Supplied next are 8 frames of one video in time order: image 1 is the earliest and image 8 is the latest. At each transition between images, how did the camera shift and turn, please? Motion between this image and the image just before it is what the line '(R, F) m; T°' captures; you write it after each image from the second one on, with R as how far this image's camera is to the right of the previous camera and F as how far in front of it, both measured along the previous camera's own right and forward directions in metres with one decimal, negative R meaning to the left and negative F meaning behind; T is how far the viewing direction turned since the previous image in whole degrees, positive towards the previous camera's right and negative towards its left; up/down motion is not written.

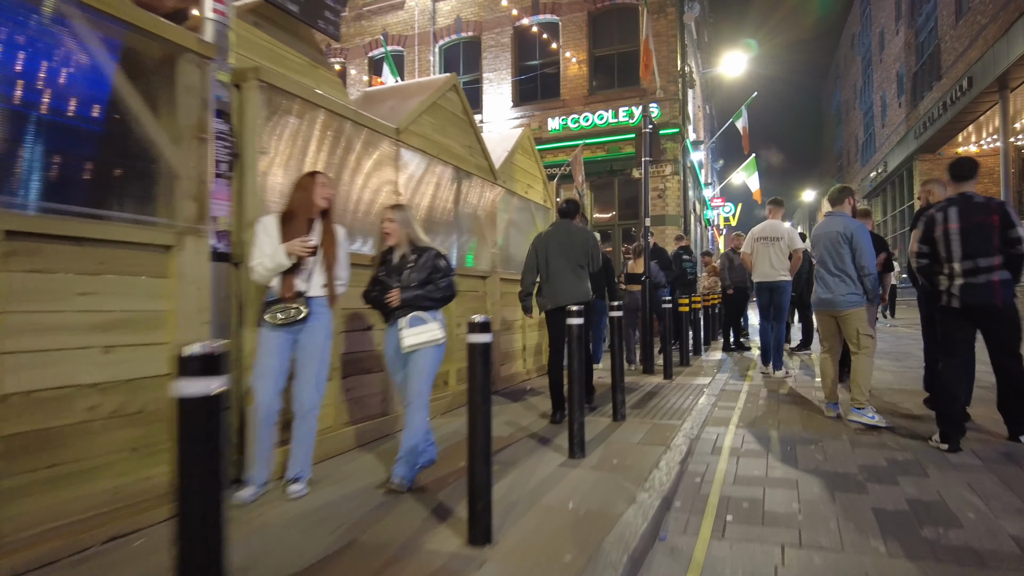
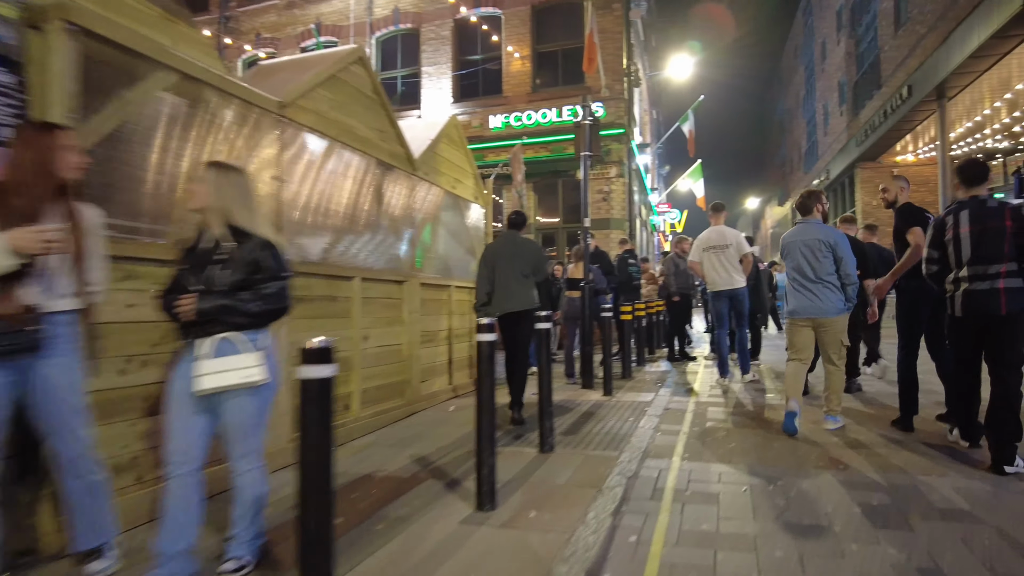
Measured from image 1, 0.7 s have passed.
(+0.3, +0.8) m; +4°
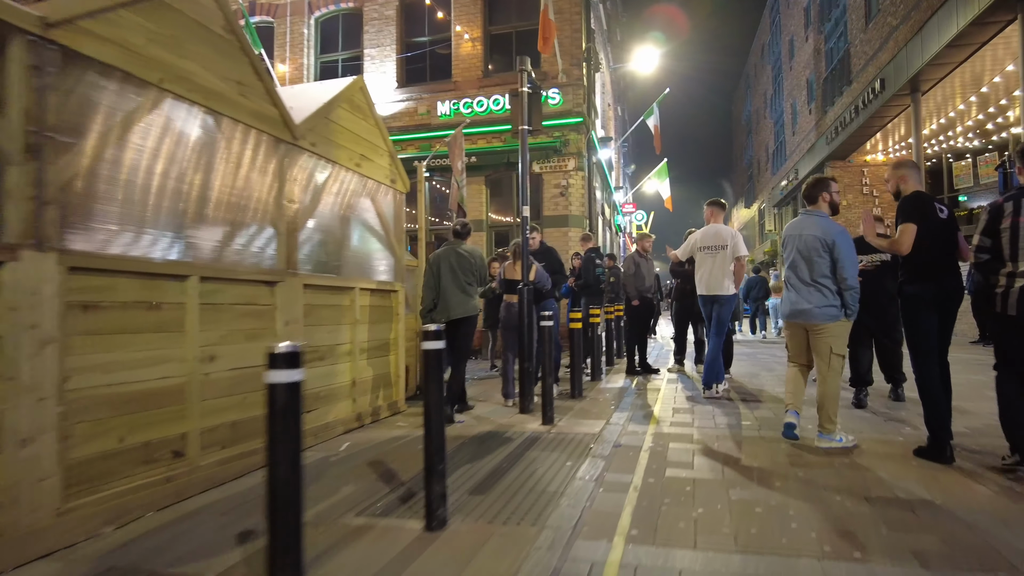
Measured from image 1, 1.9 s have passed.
(+0.4, +1.3) m; +3°
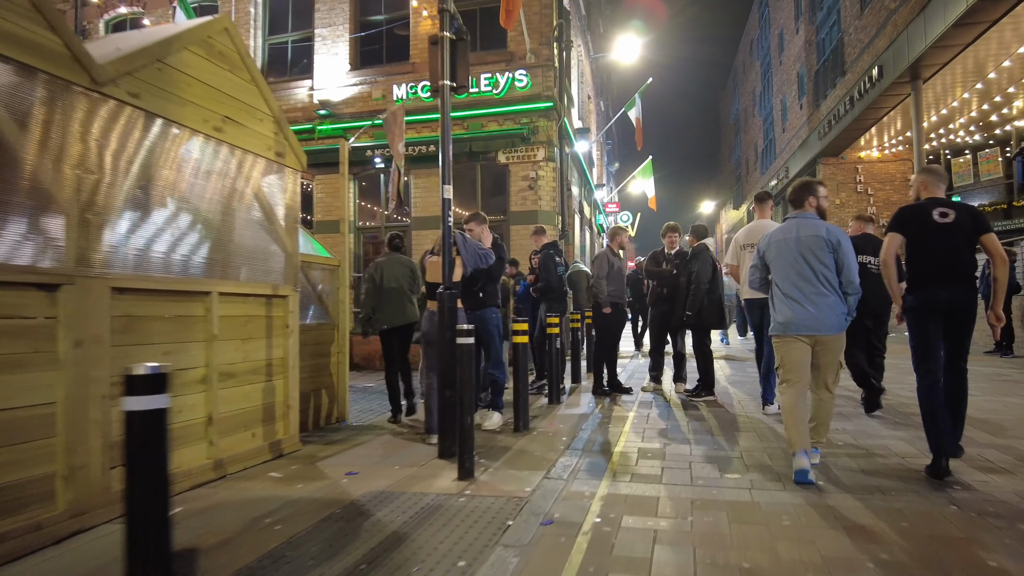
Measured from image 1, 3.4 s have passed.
(+0.5, +1.4) m; +1°
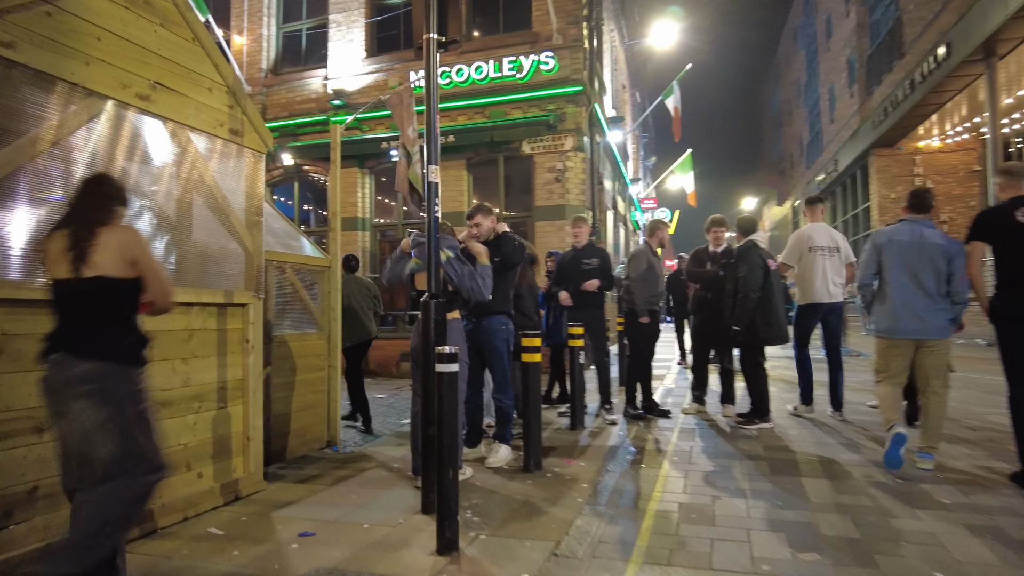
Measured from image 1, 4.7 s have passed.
(+0.2, +1.0) m; -3°
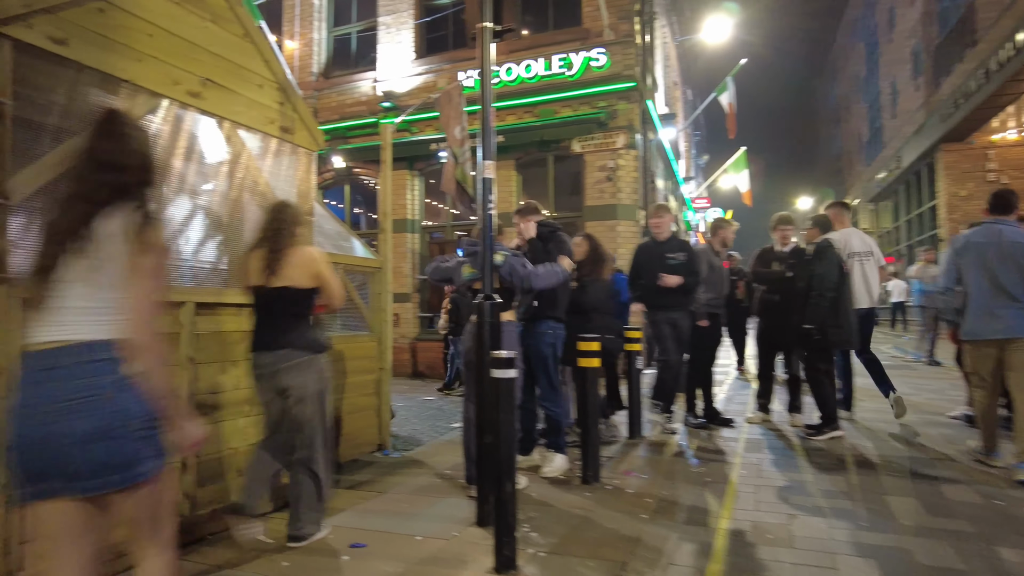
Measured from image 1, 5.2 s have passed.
(-0.1, +0.2) m; -4°
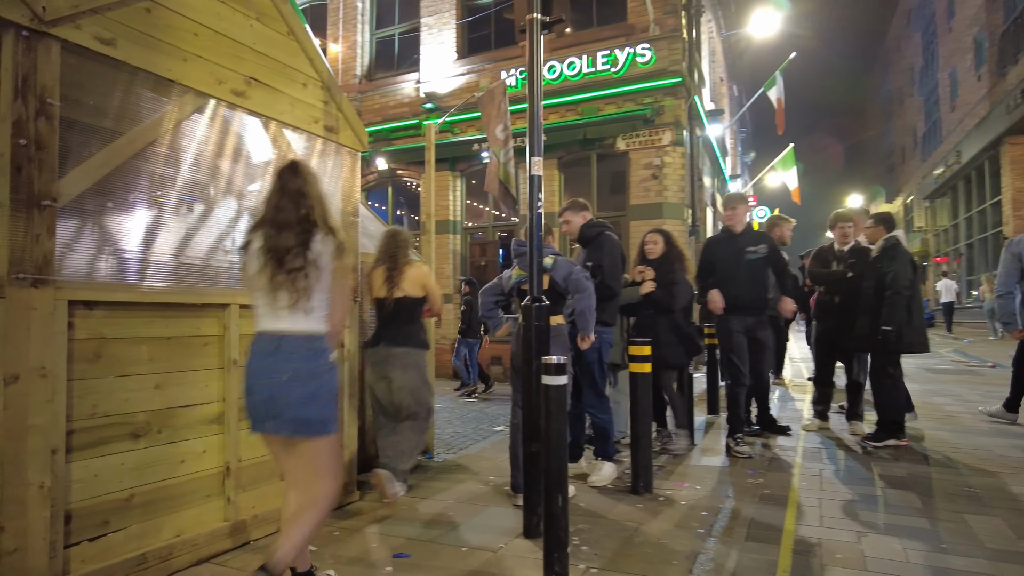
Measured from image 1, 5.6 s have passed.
(0.0, +0.1) m; -4°
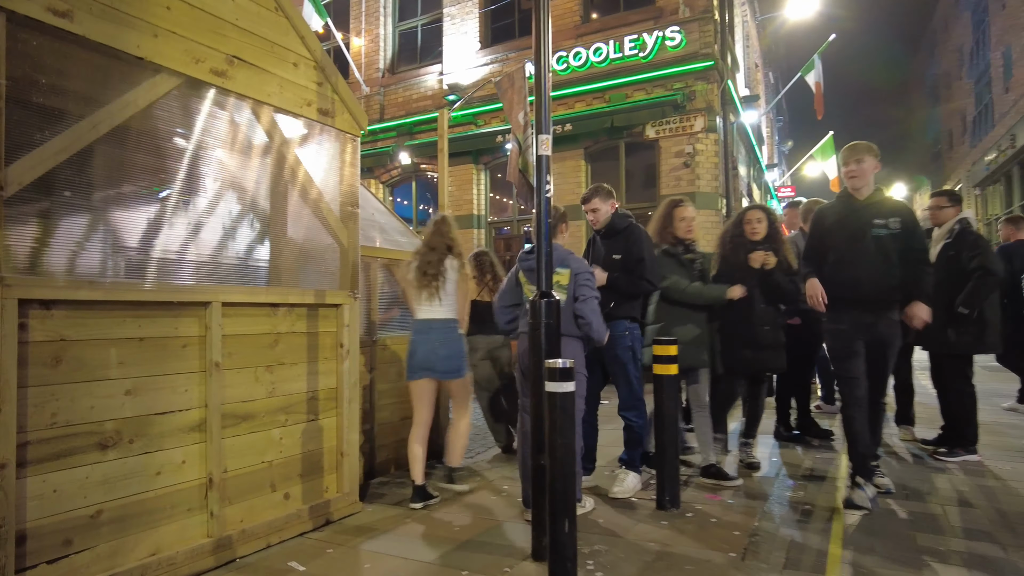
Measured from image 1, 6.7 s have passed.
(+0.1, +0.3) m; -3°
